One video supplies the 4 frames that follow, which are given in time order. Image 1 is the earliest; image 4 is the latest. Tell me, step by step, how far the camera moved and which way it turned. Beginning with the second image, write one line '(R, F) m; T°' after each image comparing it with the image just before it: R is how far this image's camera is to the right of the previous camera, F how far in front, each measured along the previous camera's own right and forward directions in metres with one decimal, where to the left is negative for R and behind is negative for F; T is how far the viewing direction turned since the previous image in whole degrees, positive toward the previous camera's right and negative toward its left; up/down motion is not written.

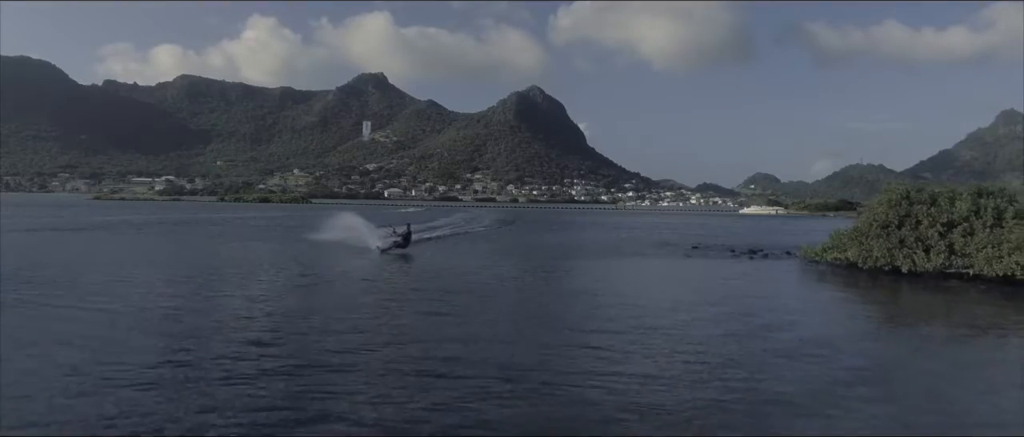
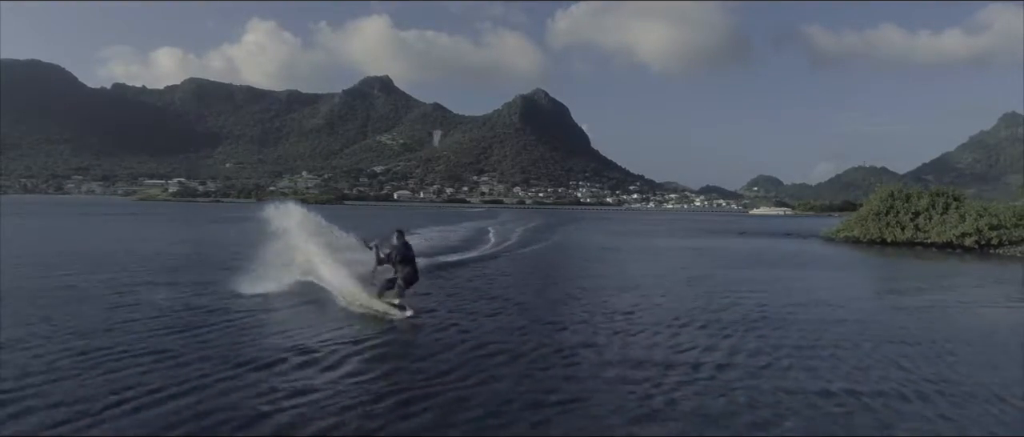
(-0.8, -1.6) m; 0°
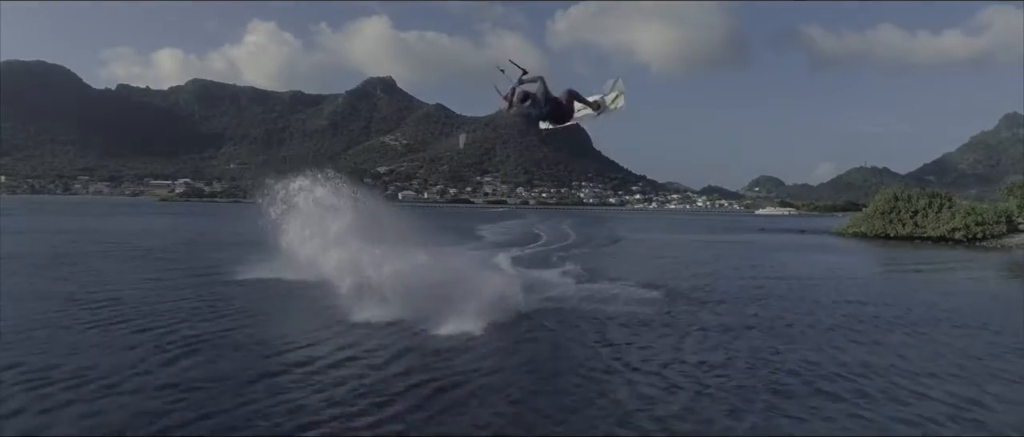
(-0.4, -0.7) m; 0°
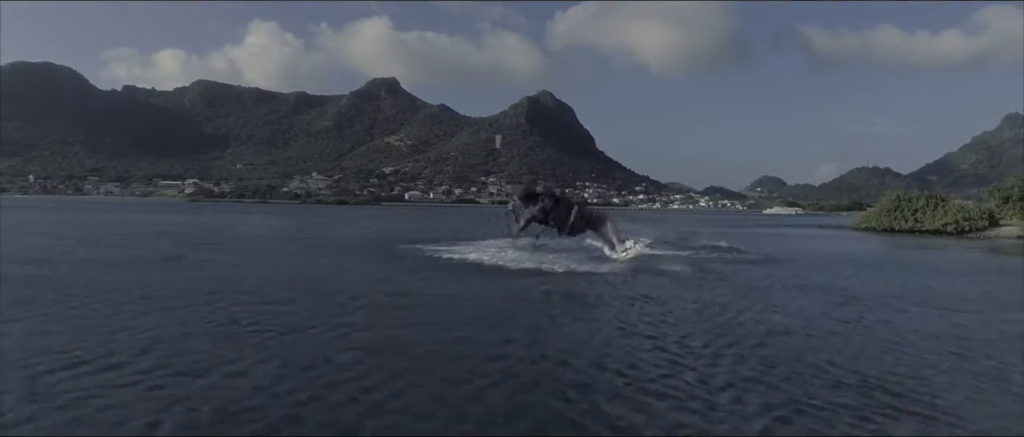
(-0.6, -1.1) m; 0°
